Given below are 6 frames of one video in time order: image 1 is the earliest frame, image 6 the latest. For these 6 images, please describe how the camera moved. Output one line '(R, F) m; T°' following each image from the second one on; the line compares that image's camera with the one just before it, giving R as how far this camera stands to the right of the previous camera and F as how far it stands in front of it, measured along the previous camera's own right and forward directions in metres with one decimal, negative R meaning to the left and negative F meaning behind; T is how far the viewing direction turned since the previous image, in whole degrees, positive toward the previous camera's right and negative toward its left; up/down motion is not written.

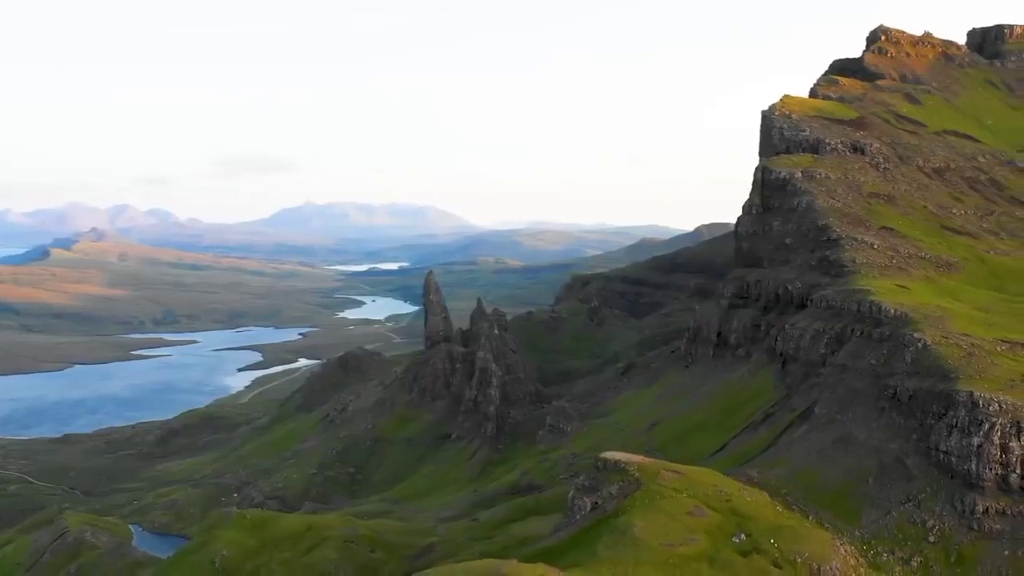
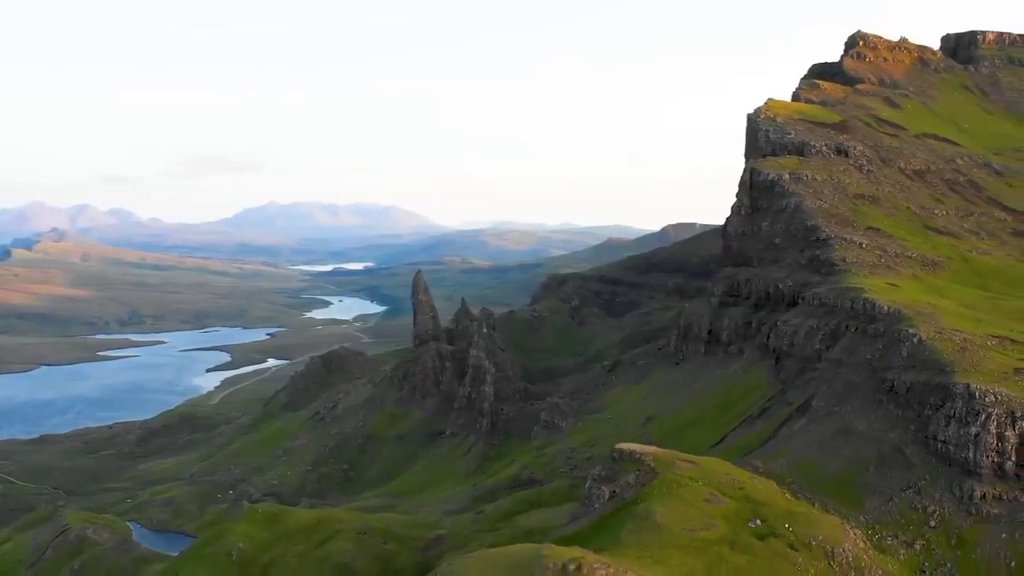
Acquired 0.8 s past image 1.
(-4.3, -2.2) m; +2°
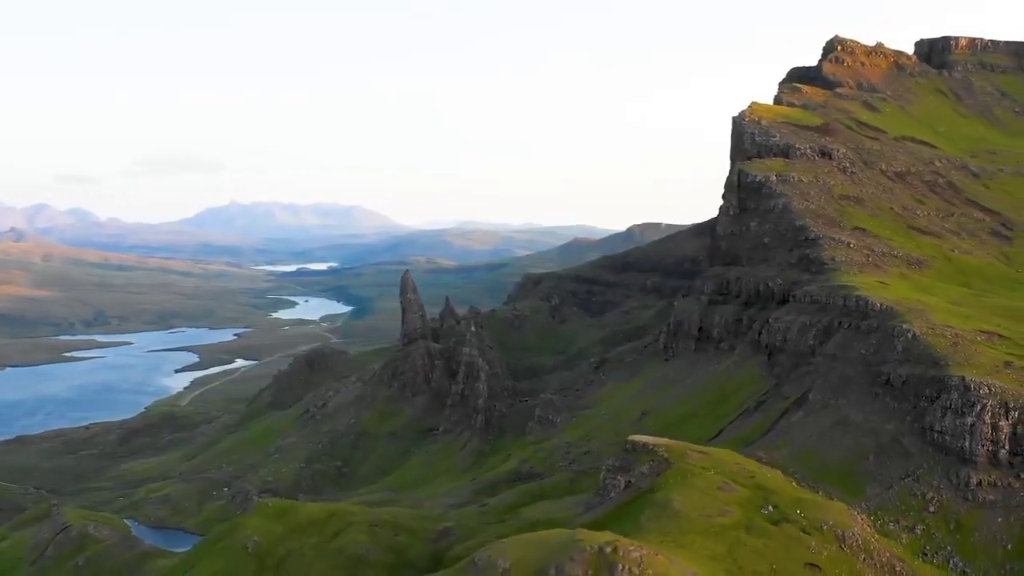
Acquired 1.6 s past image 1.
(-4.2, -2.2) m; +2°
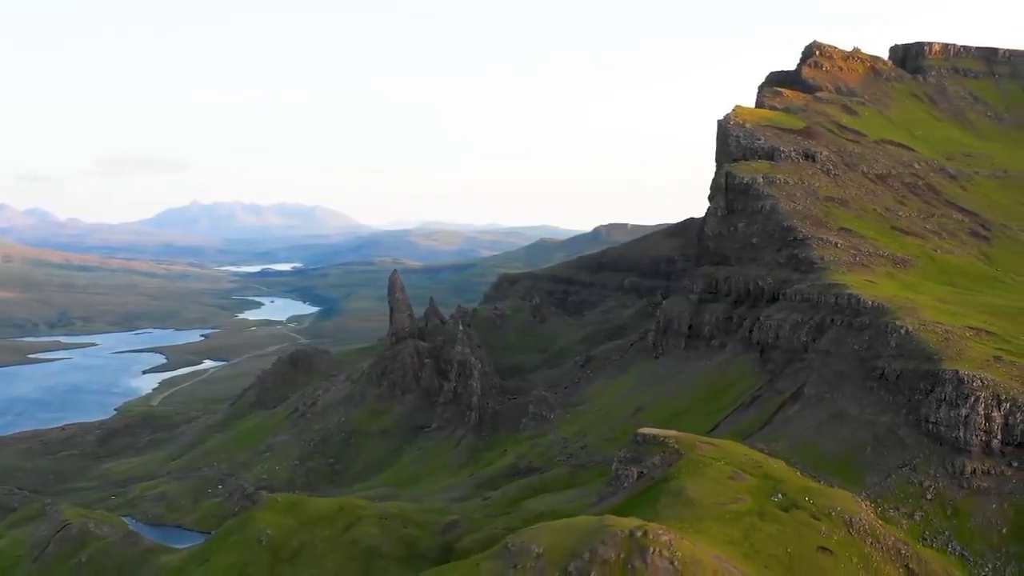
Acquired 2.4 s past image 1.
(-4.1, -2.1) m; +2°
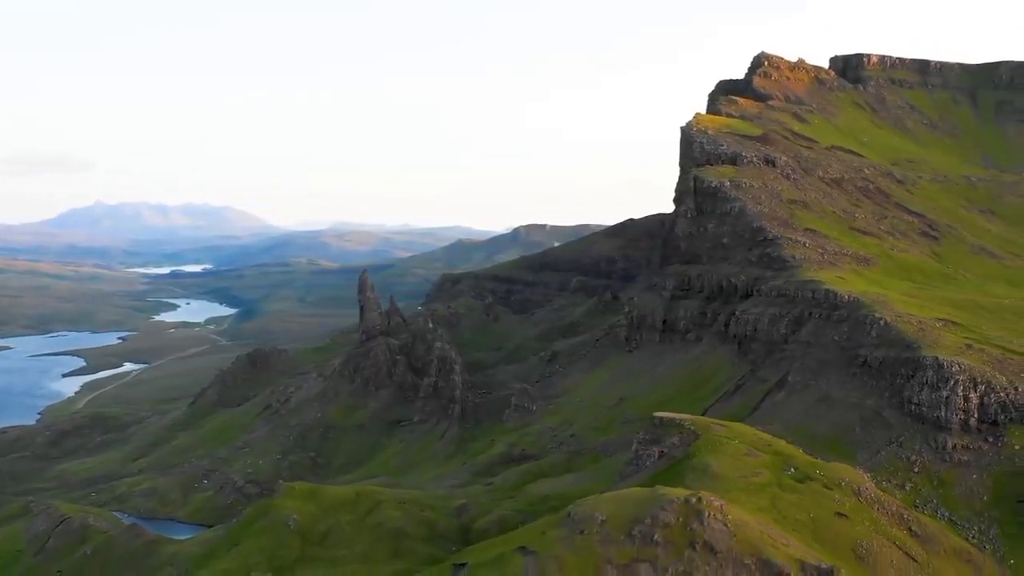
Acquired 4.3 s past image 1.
(-9.8, -4.9) m; +4°
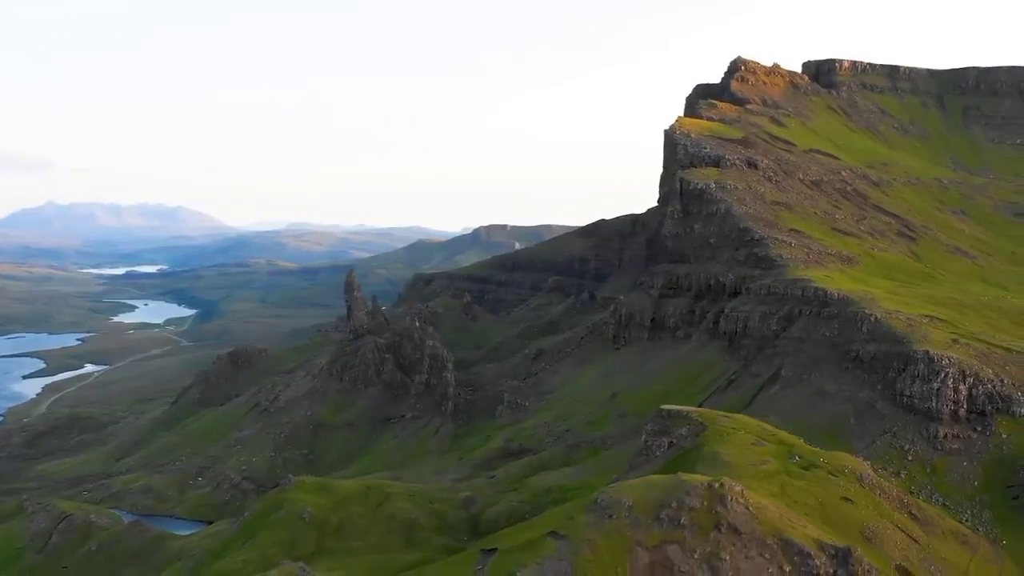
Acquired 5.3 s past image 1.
(-4.9, -2.6) m; +2°
